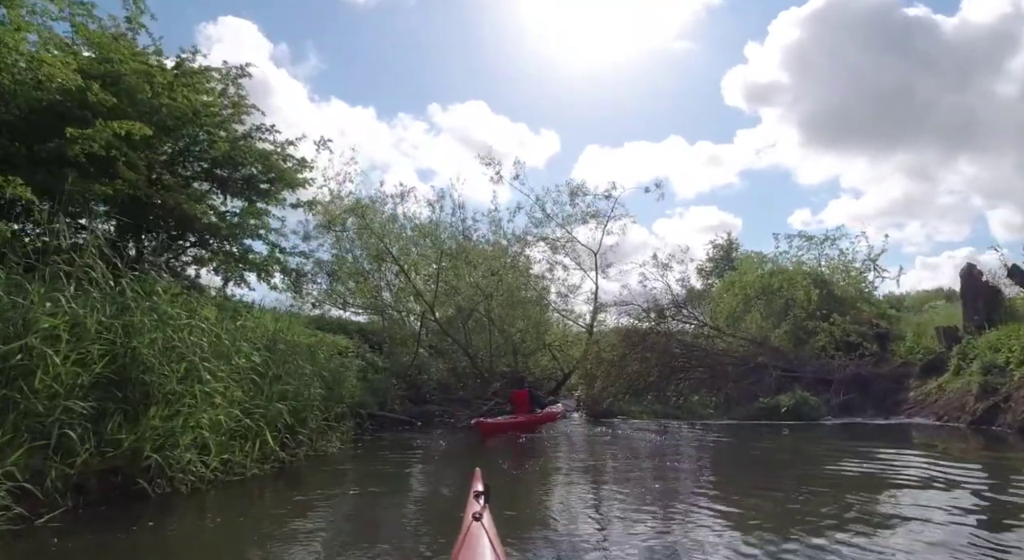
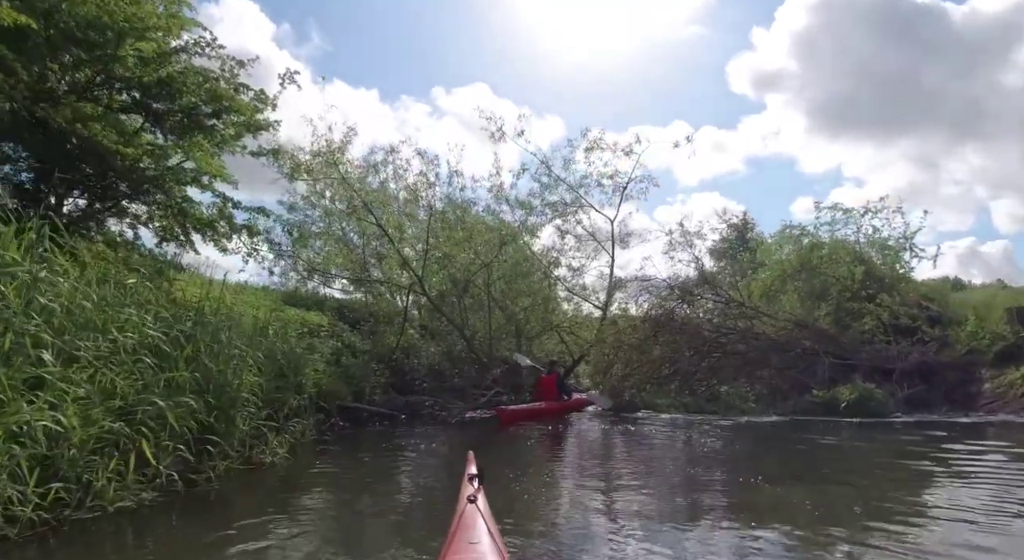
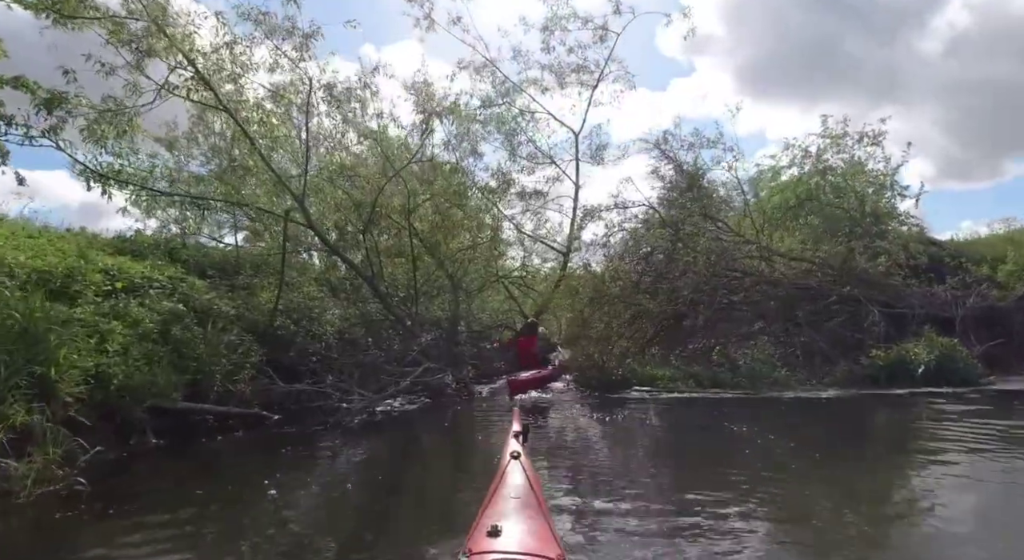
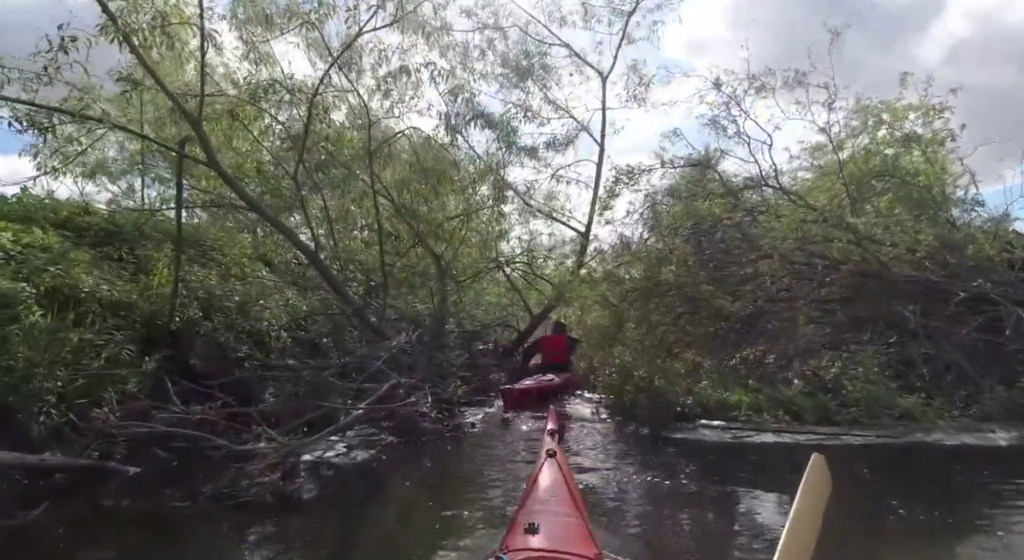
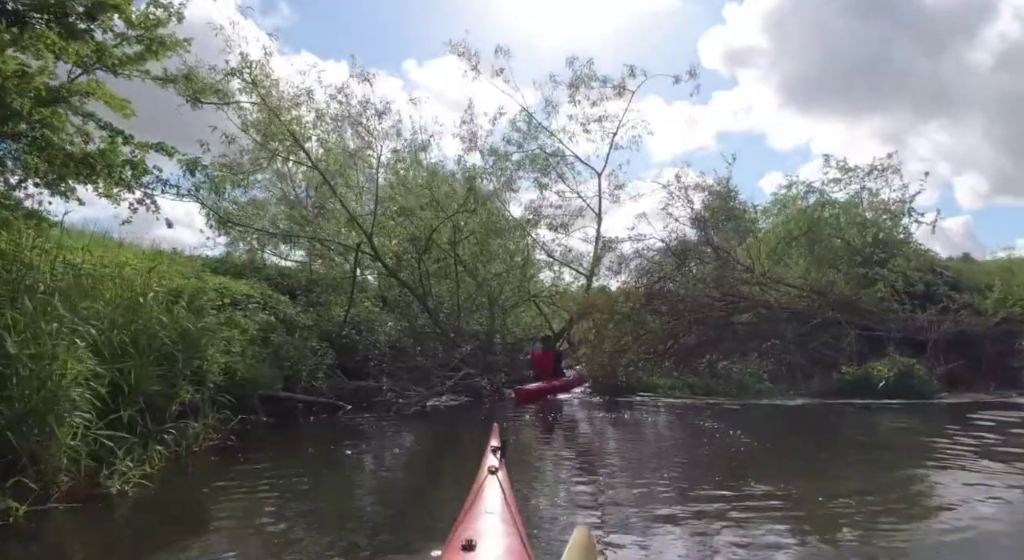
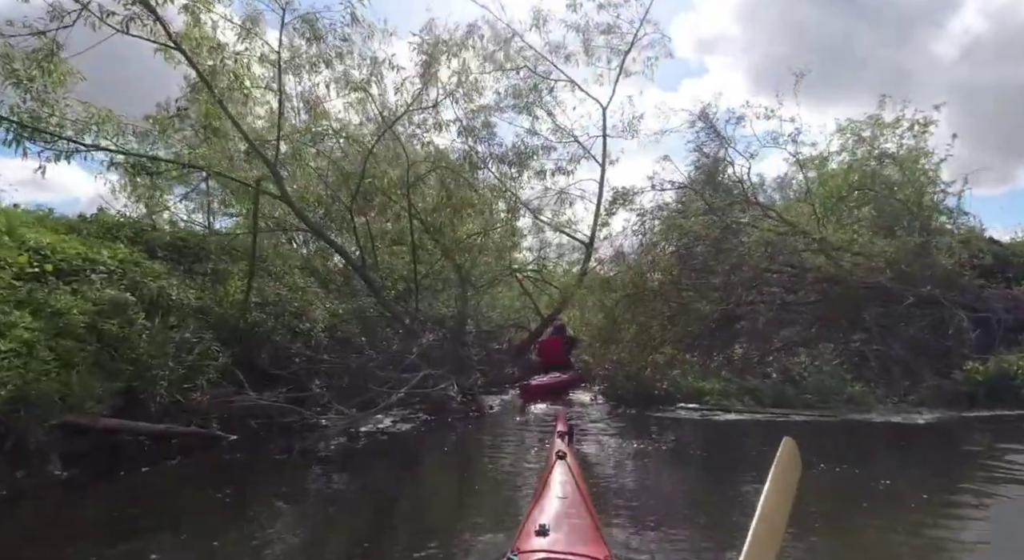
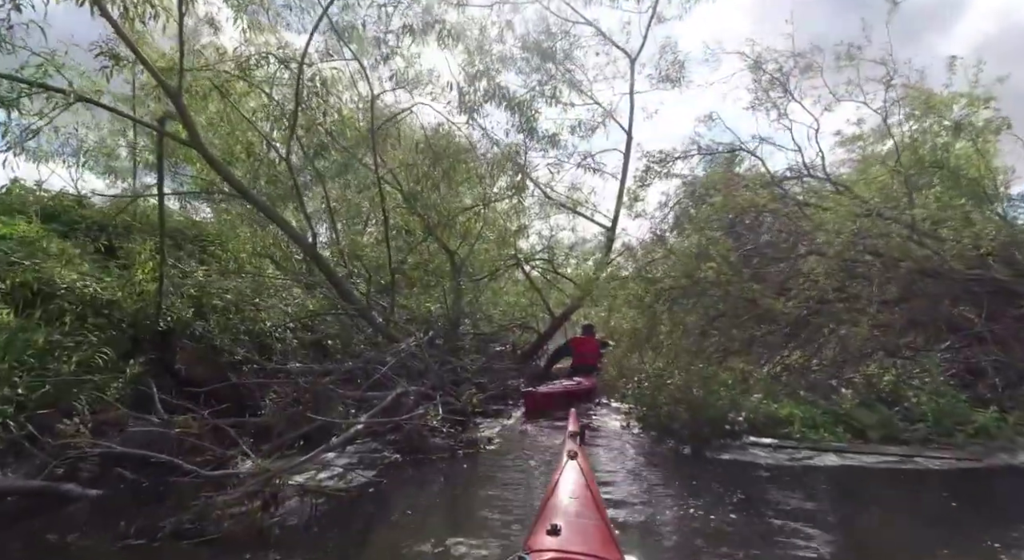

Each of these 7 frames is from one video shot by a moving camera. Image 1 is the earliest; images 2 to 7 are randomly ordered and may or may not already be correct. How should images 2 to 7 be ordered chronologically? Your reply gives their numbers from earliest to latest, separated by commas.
2, 5, 3, 6, 4, 7
